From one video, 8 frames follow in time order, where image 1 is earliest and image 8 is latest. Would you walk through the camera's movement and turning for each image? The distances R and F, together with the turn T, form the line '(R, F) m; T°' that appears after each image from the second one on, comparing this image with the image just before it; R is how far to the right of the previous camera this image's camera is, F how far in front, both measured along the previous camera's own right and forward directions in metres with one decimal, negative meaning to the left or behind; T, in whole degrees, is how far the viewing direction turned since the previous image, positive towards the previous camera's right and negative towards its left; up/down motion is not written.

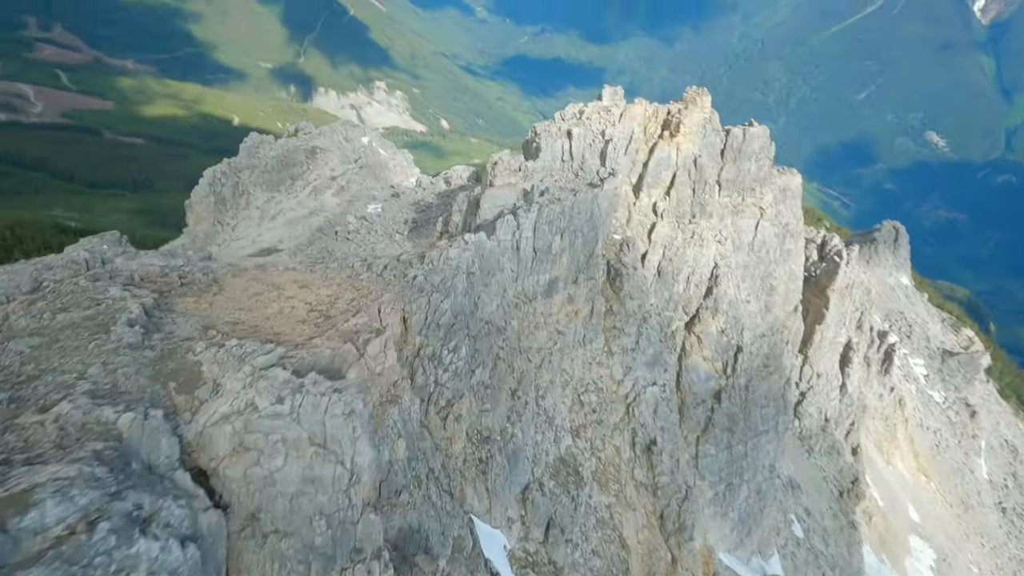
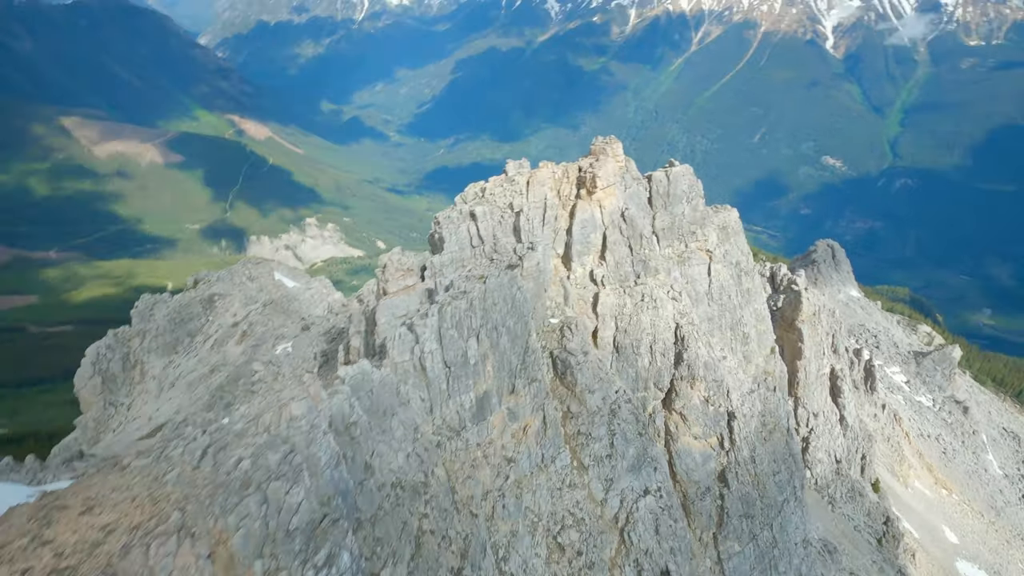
(+1.4, +4.4) m; +5°
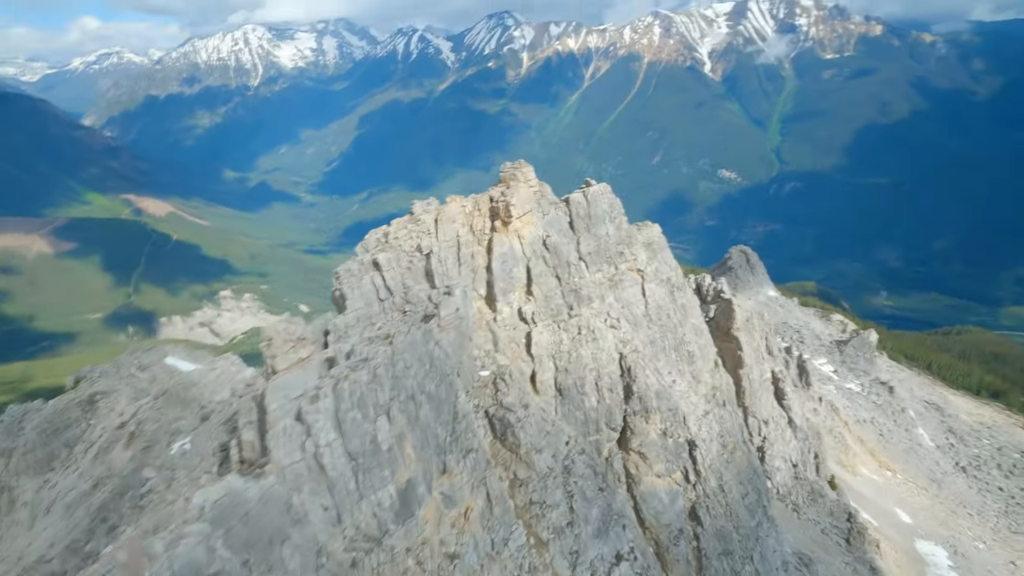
(+0.4, +2.5) m; +7°
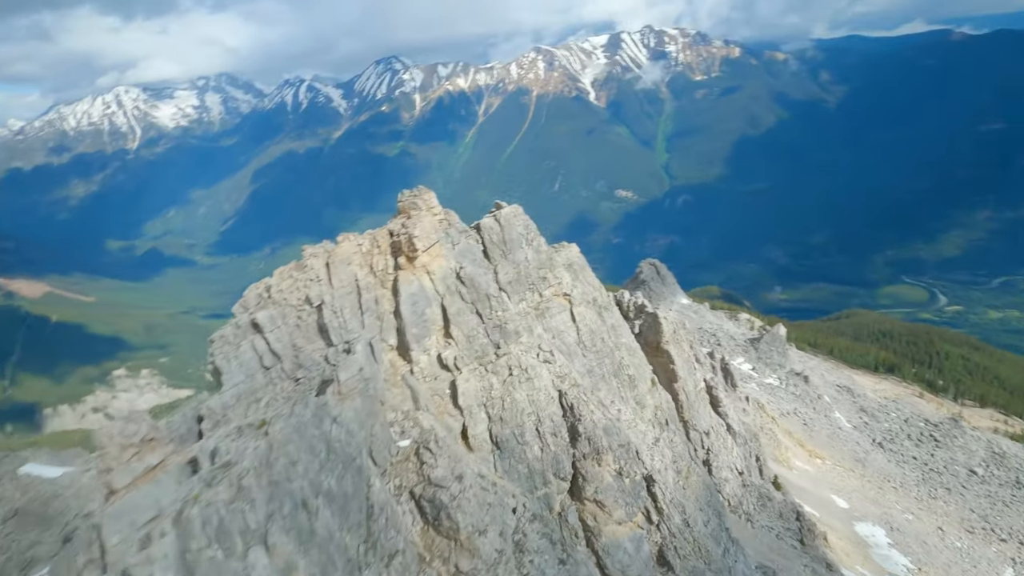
(+0.1, +2.7) m; +8°
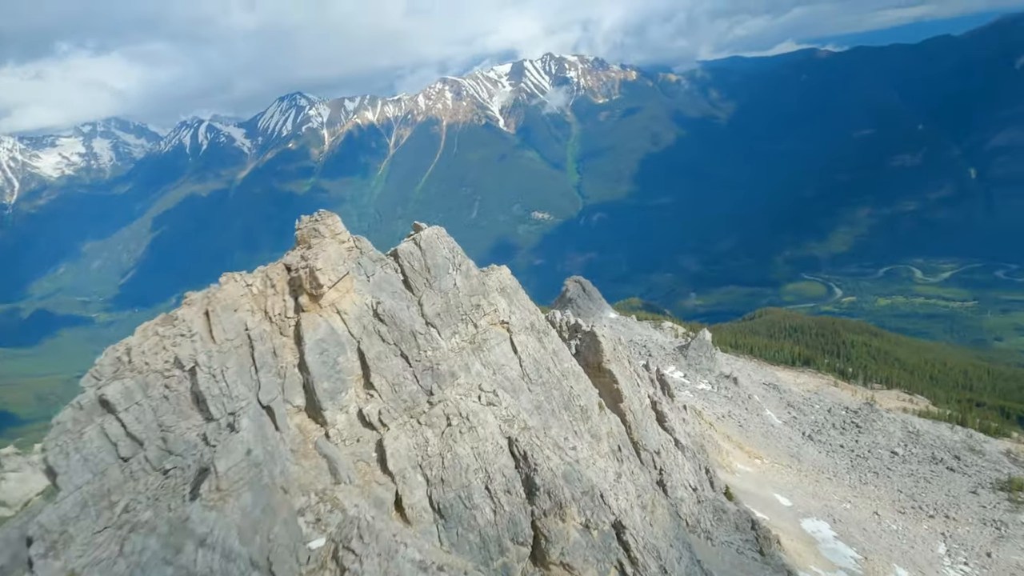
(-0.1, +2.8) m; +7°
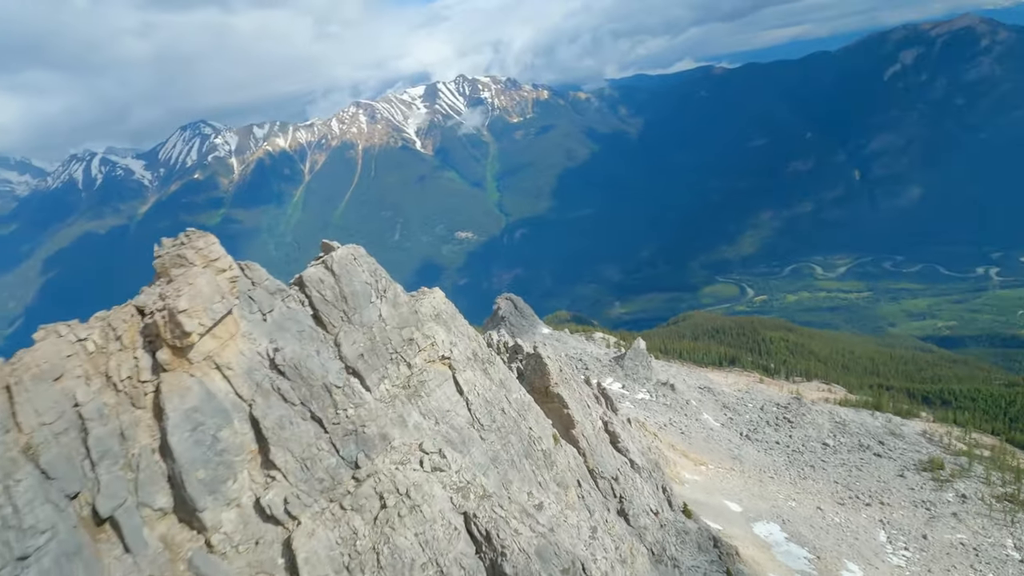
(-0.3, +3.5) m; +7°
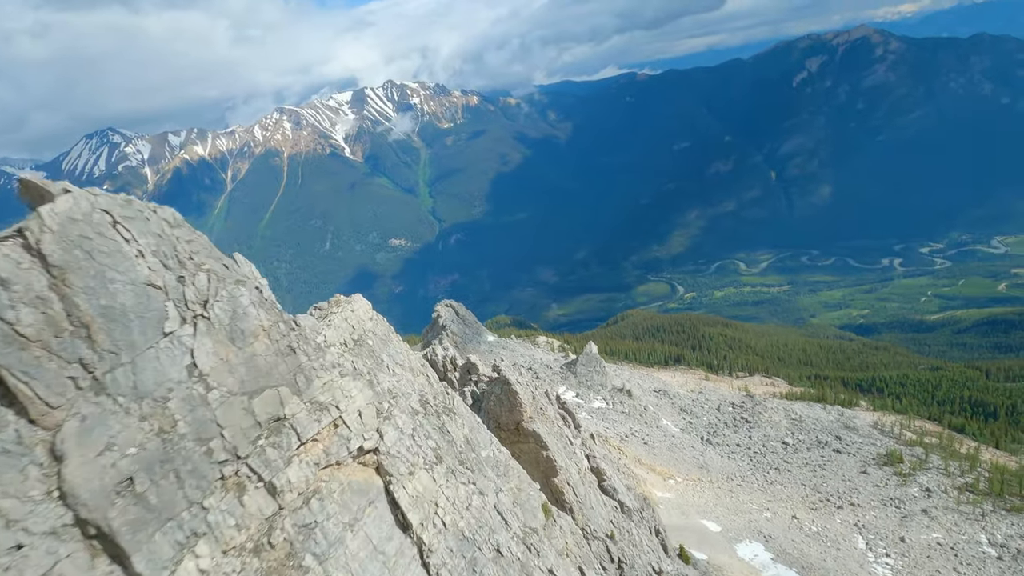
(-0.8, +8.8) m; +6°
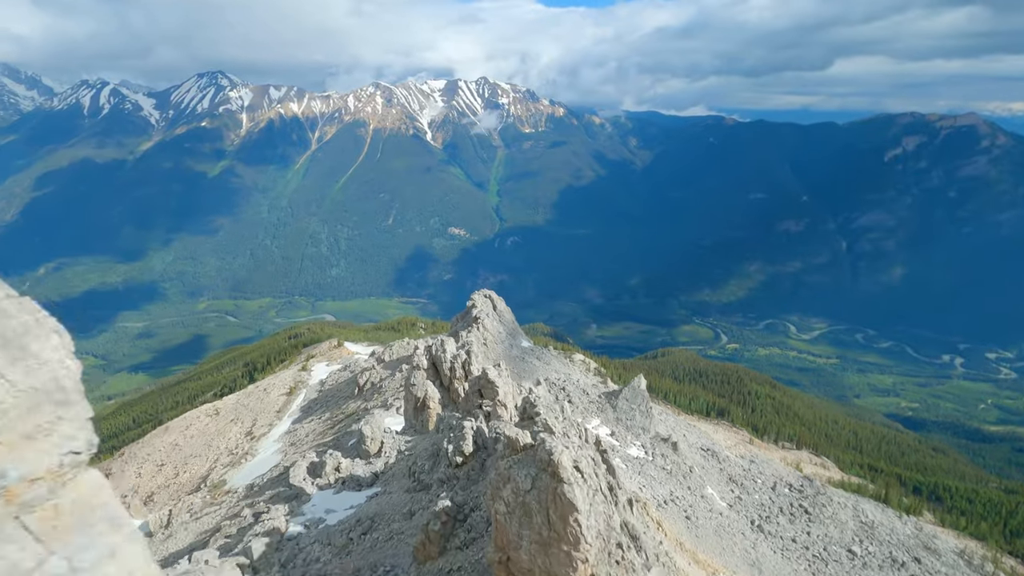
(-0.8, +15.5) m; -4°
